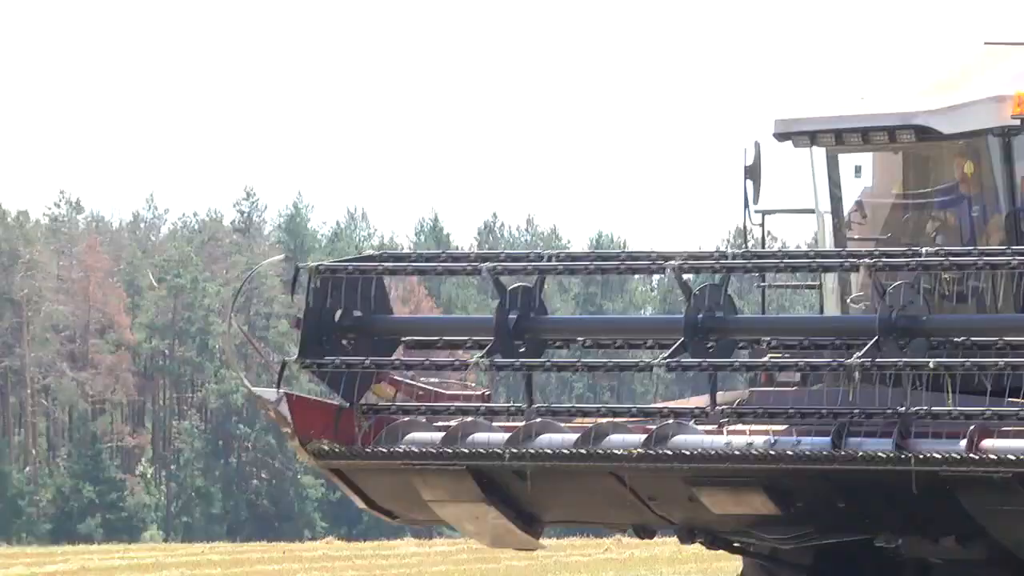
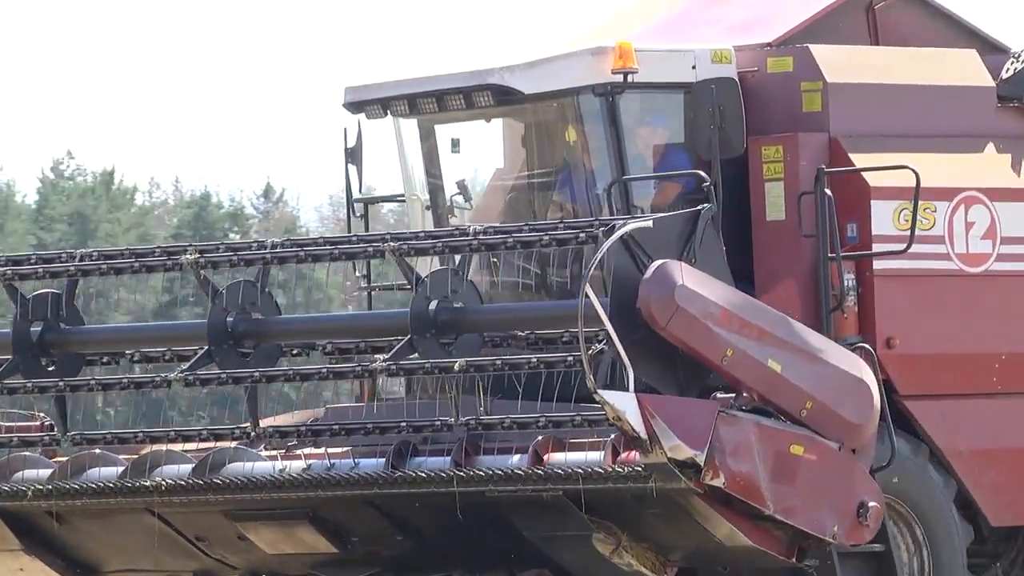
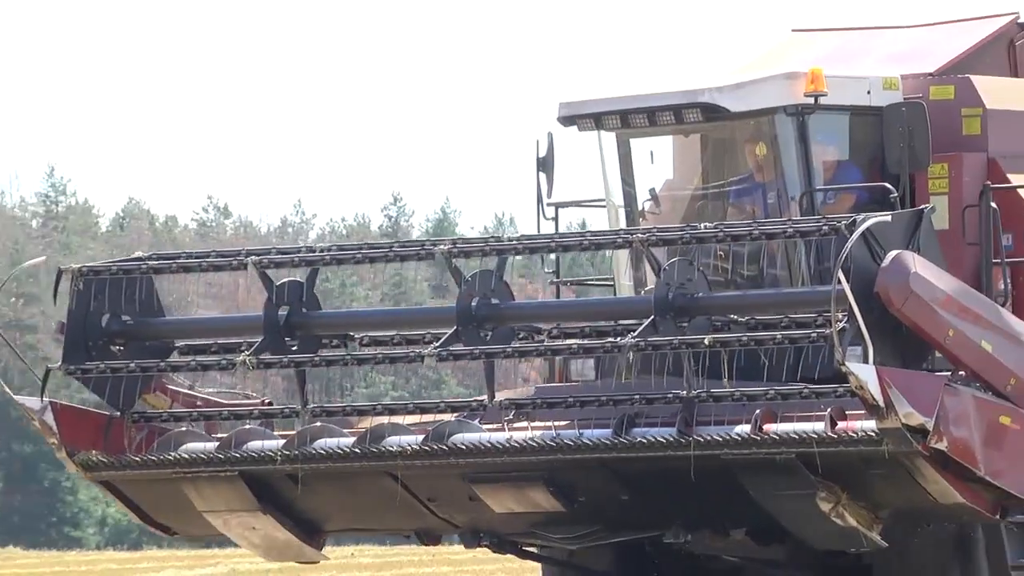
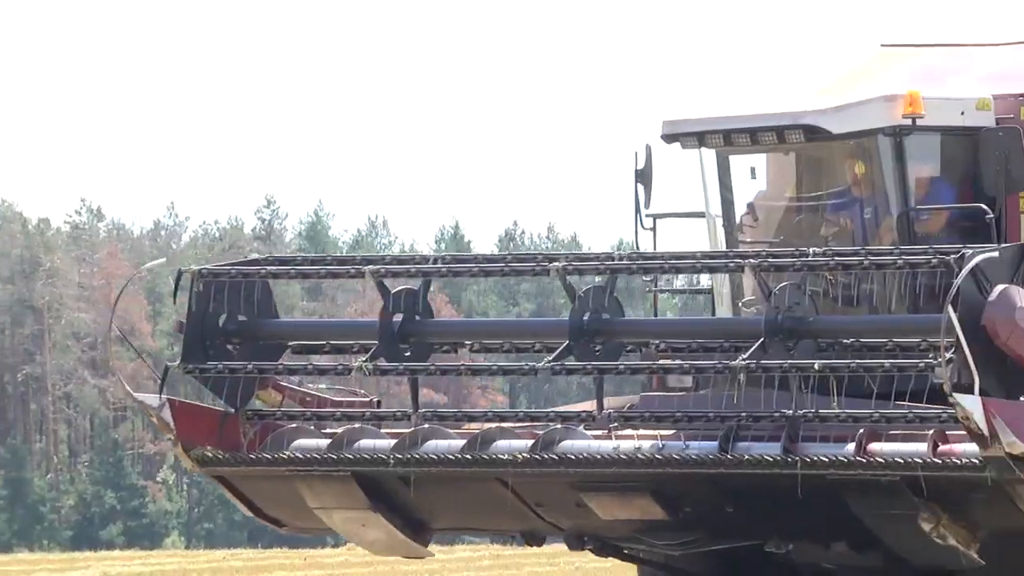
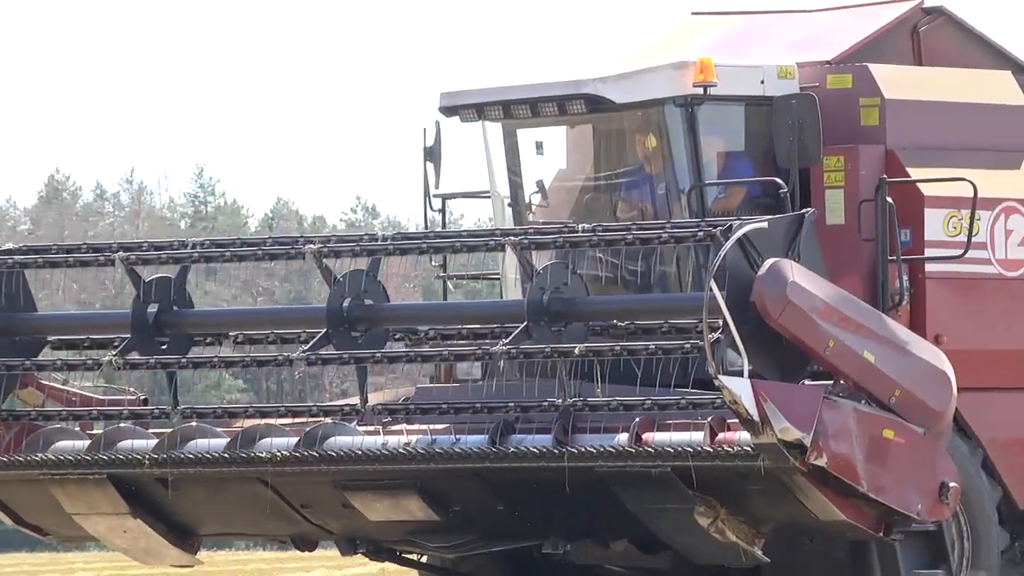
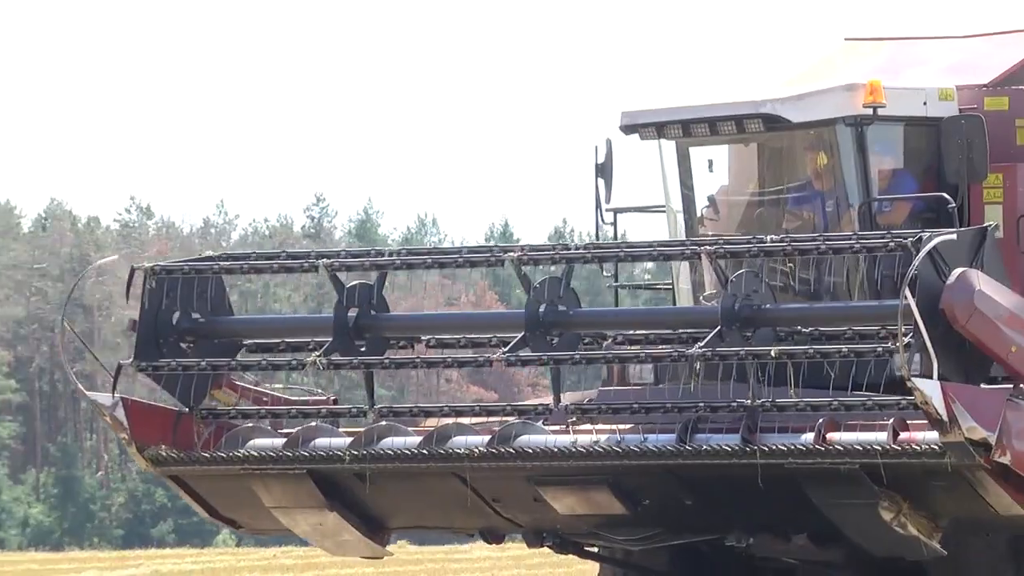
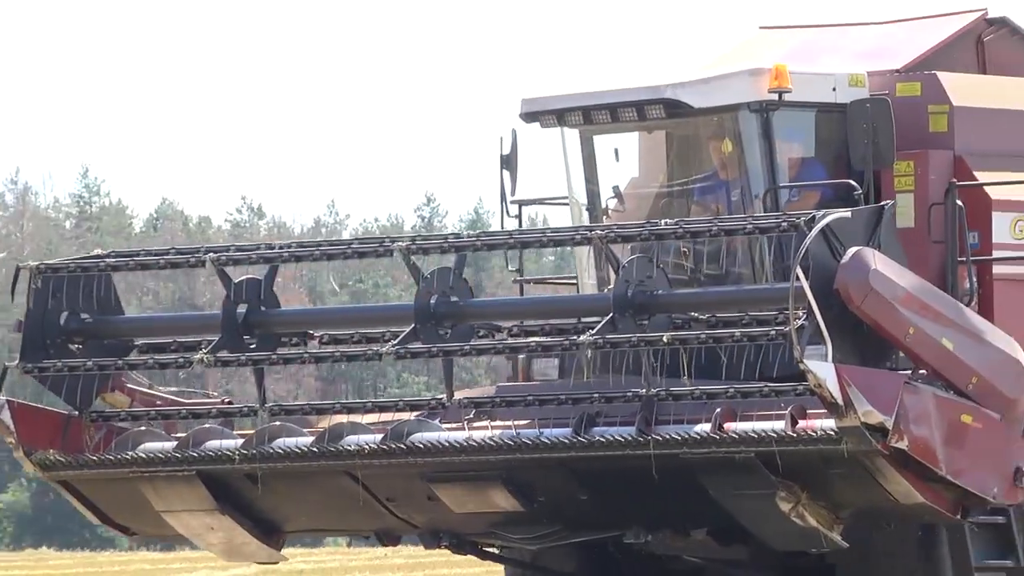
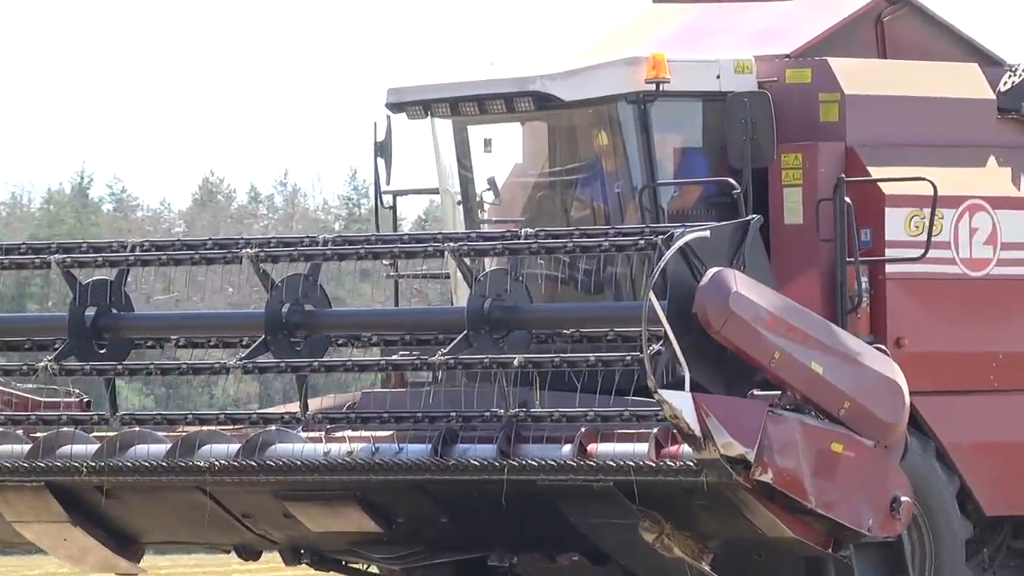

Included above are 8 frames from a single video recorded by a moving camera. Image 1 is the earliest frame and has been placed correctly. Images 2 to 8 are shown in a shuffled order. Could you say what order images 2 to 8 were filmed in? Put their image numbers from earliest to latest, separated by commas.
4, 6, 3, 7, 5, 8, 2
